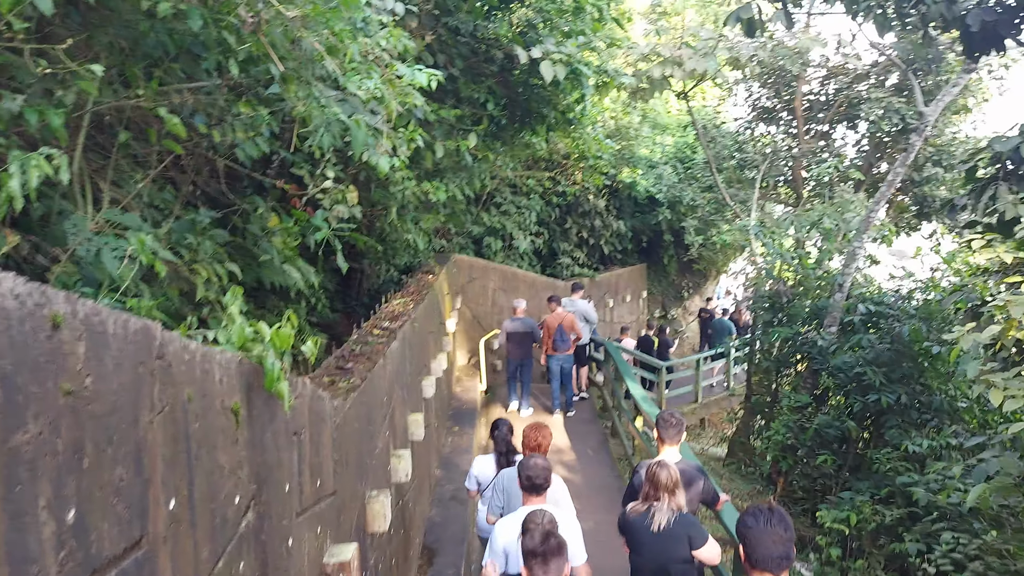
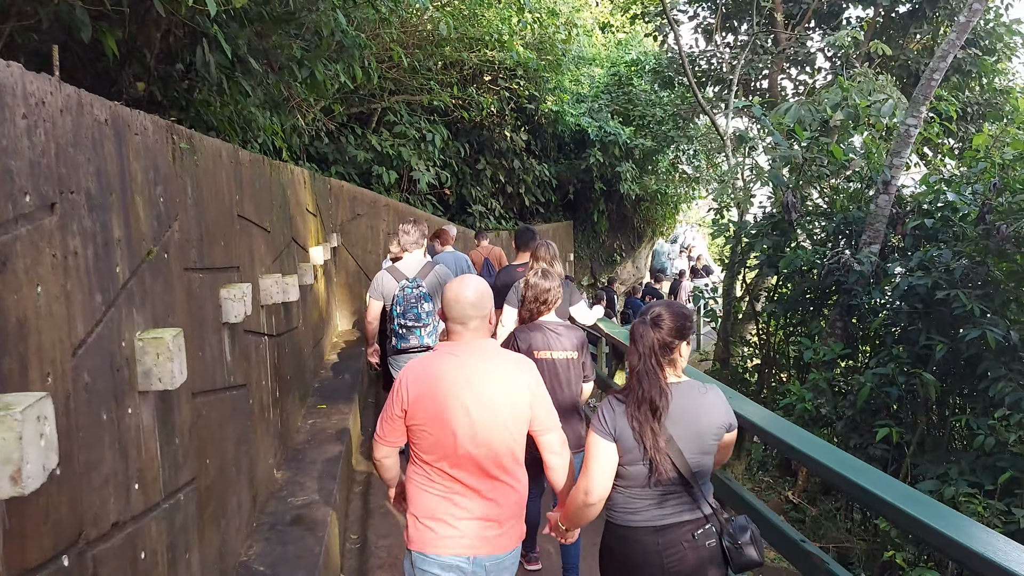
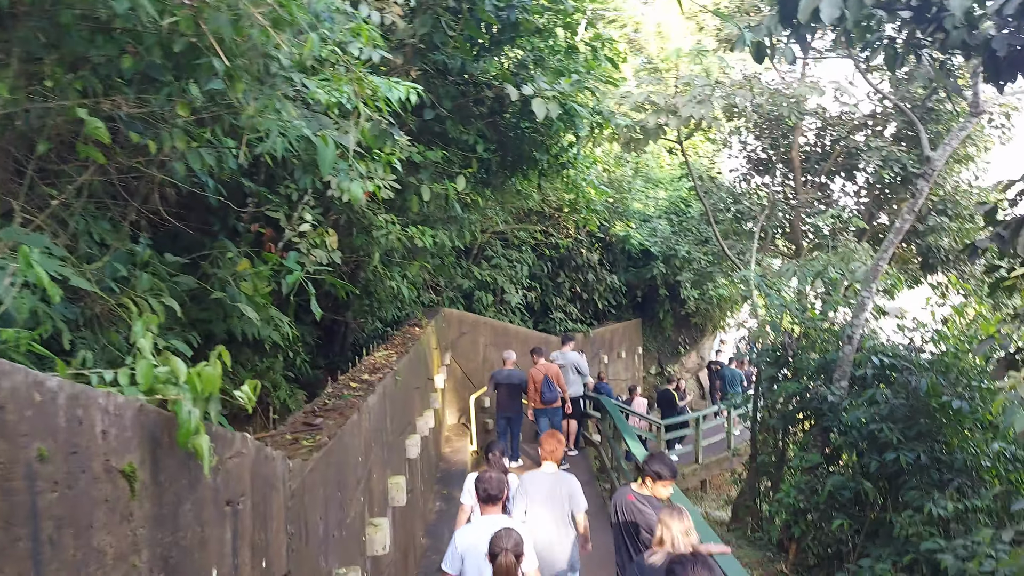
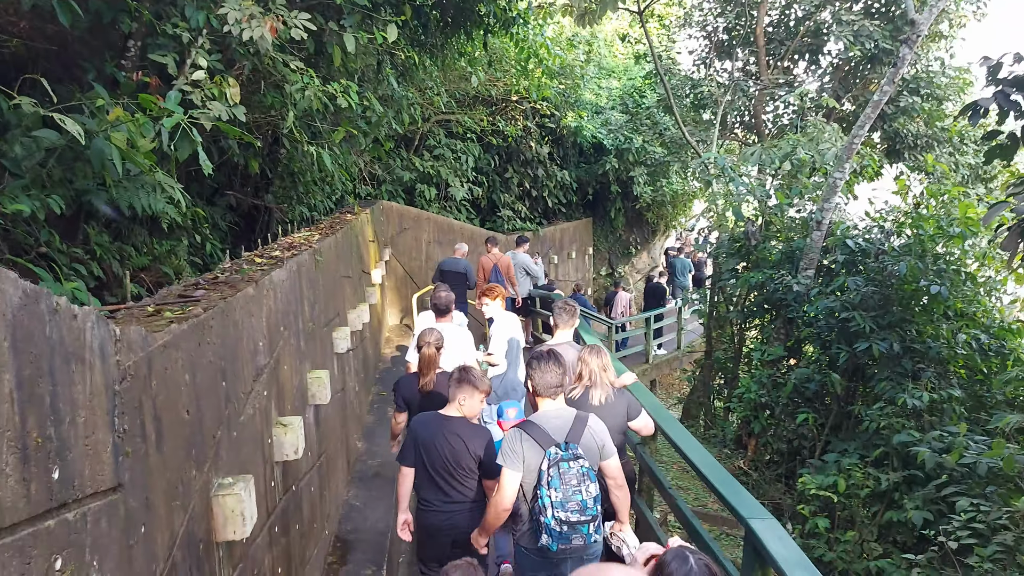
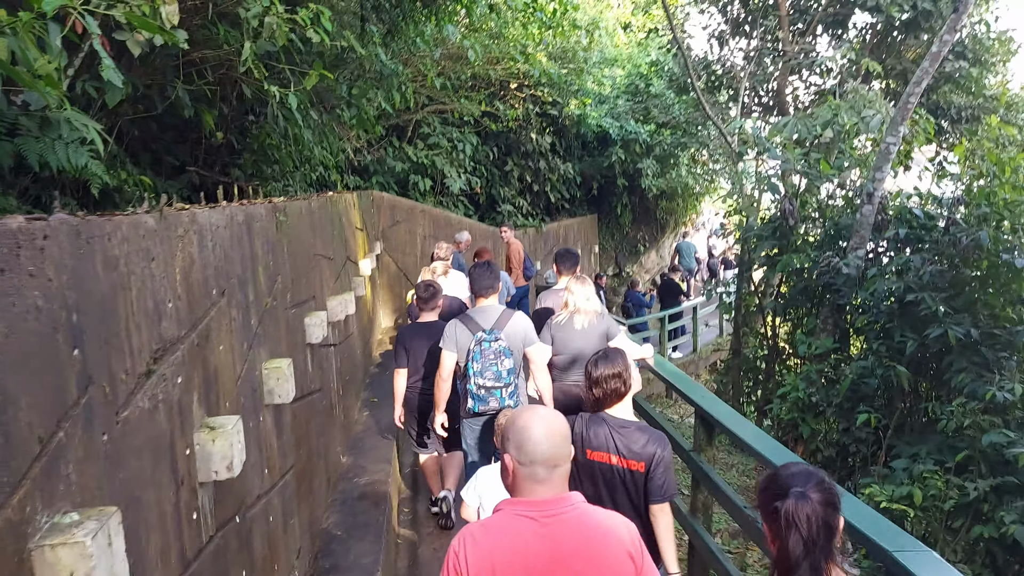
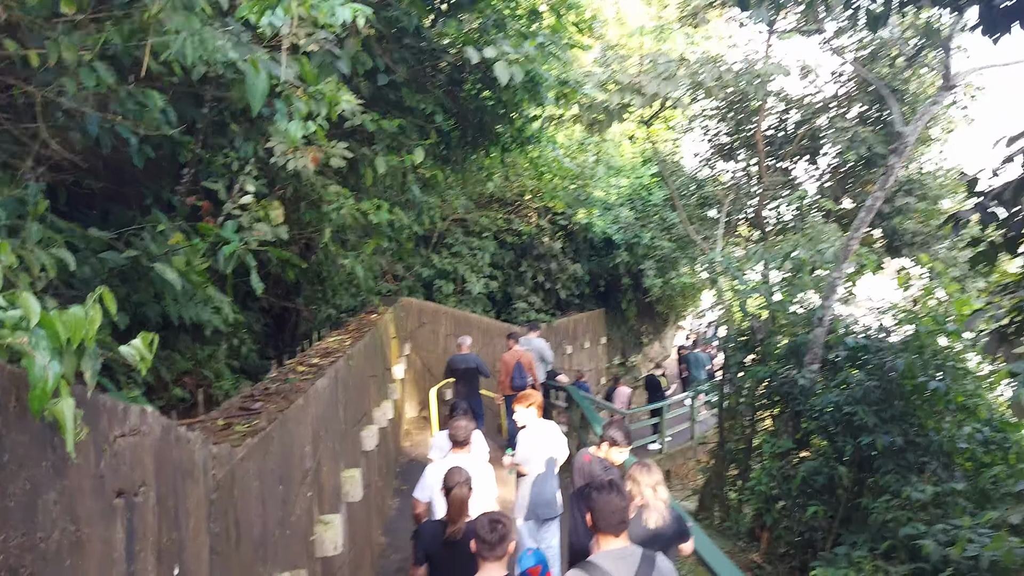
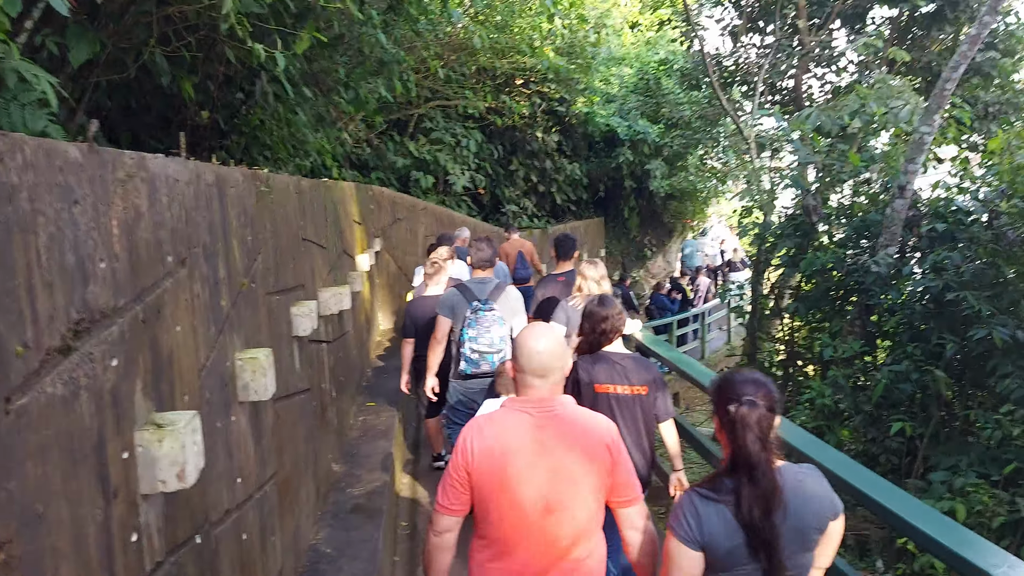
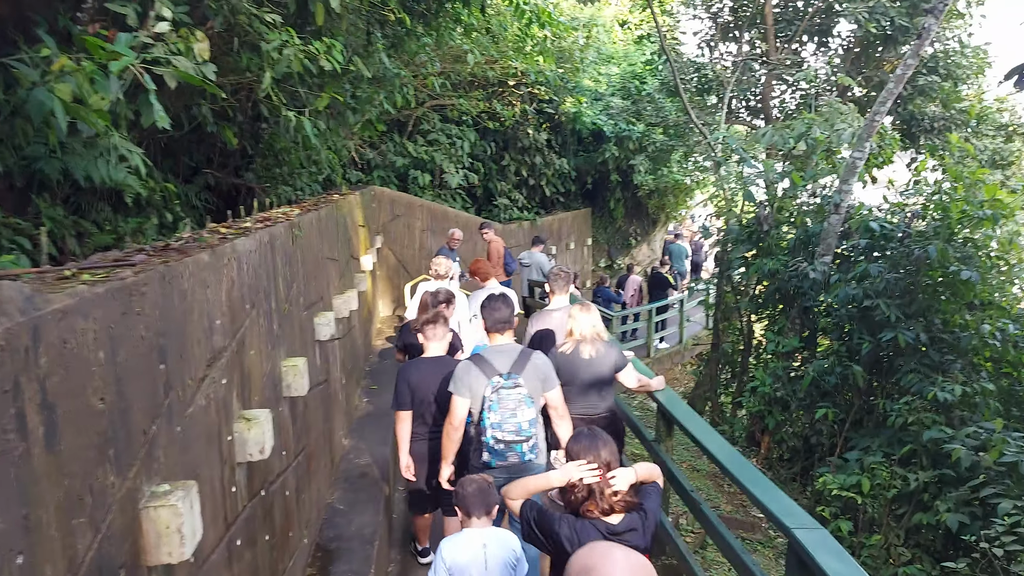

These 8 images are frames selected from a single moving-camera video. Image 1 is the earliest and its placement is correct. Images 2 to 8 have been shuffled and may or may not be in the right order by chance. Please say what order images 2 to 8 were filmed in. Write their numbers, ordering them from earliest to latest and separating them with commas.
3, 6, 4, 8, 5, 7, 2
